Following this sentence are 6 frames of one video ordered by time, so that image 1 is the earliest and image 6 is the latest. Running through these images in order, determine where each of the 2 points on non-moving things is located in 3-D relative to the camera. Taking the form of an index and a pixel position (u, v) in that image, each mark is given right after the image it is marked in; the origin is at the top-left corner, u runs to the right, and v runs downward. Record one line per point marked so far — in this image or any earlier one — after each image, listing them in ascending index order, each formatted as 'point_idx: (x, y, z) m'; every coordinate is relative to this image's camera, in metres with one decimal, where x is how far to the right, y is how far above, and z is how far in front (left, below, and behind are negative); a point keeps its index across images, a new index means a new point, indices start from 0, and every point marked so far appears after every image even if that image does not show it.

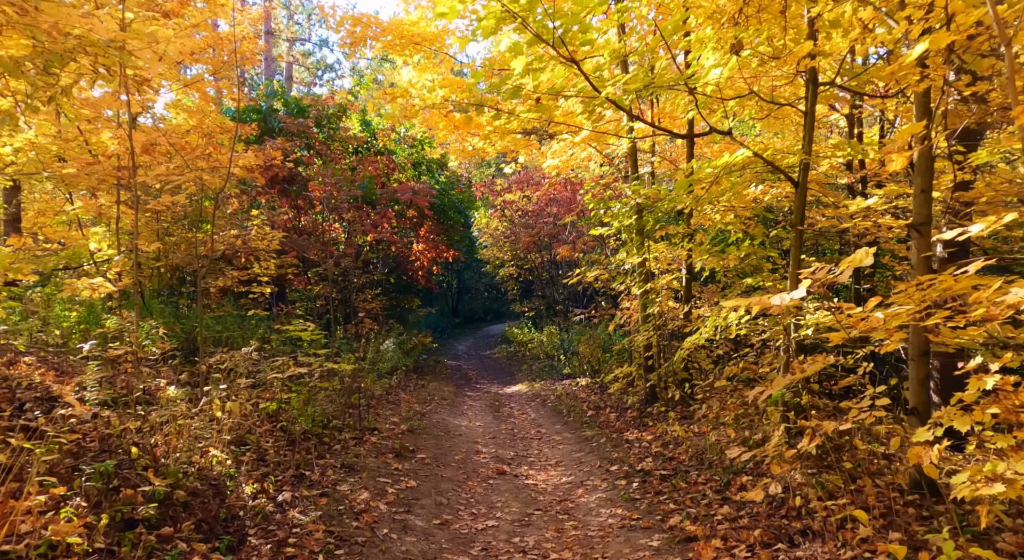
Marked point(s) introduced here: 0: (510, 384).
0: (0.0, -2.4, +16.3) m
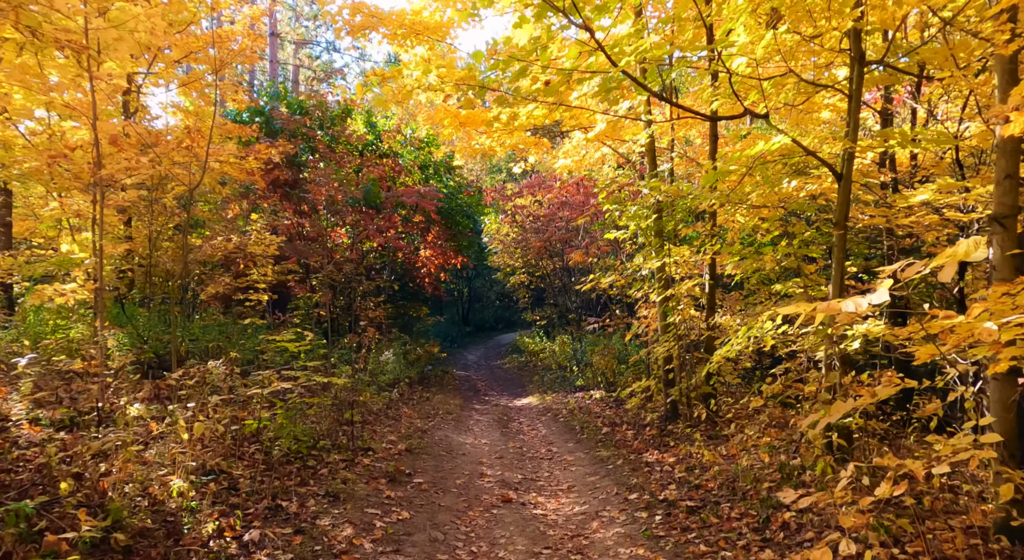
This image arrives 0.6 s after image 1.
0: (+0.2, -2.5, +15.6) m
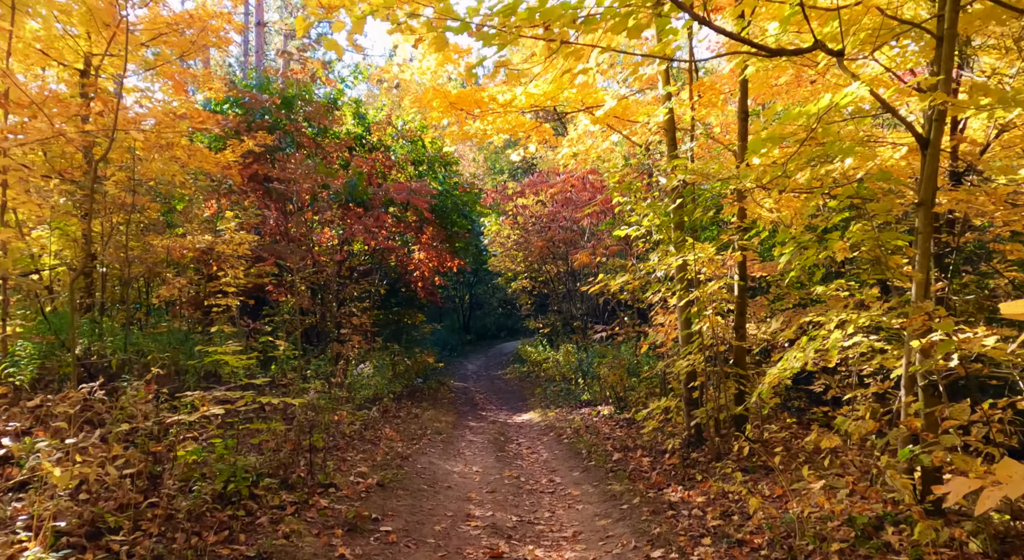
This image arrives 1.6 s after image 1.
0: (+0.2, -2.6, +14.3) m
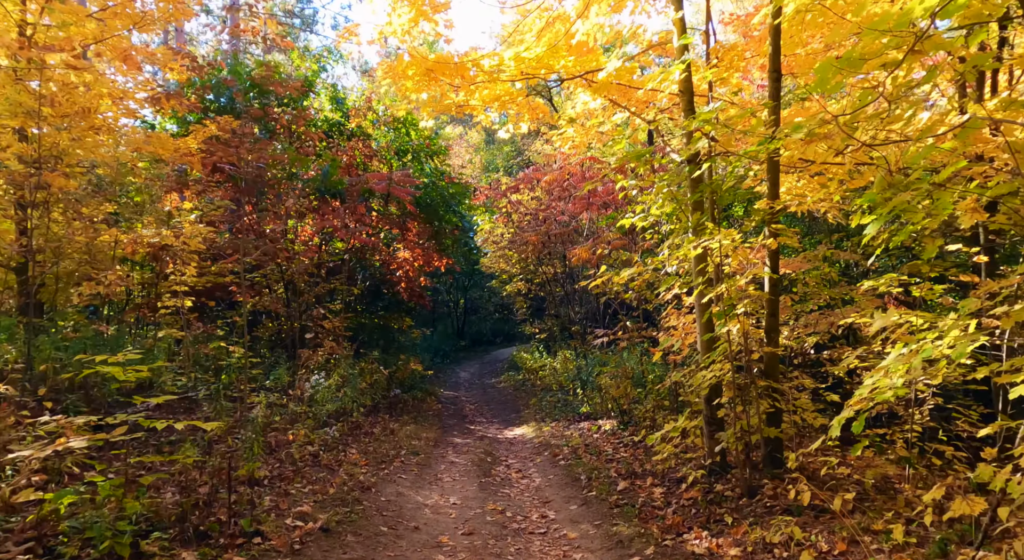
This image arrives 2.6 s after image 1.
0: (0.0, -2.6, +13.0) m
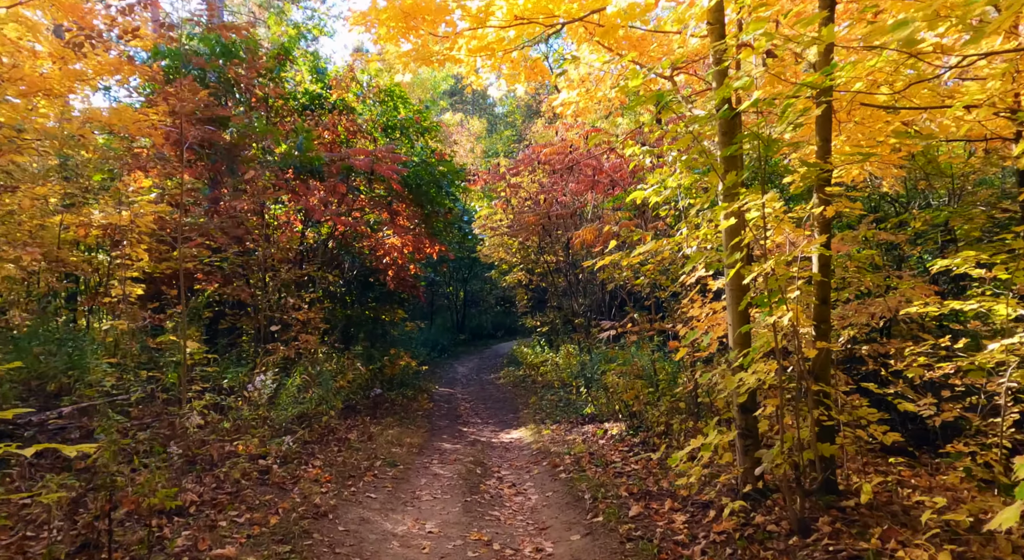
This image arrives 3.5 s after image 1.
0: (0.0, -2.4, +11.8) m
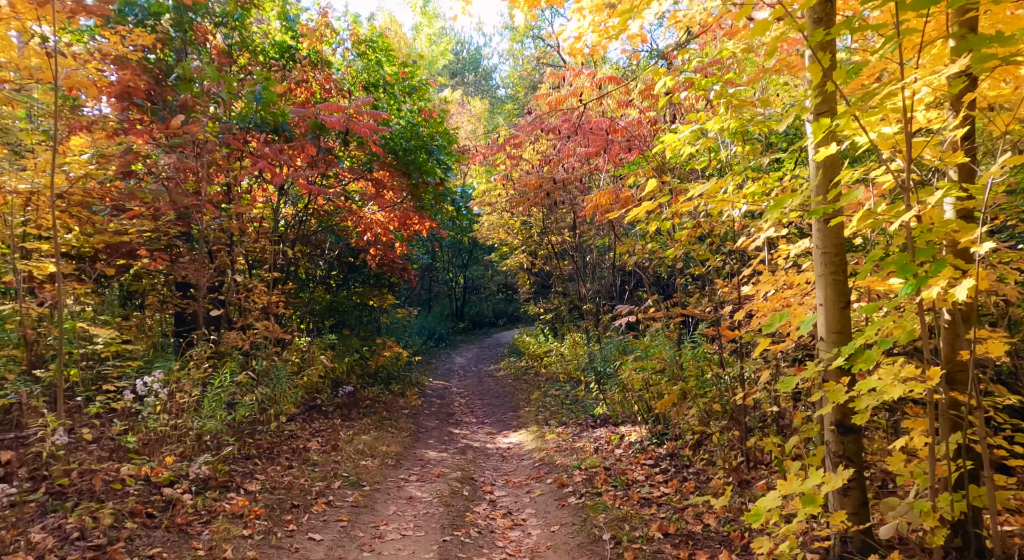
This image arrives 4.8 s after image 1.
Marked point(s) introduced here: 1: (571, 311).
0: (0.0, -2.1, +10.3) m
1: (+1.2, -0.7, +15.2) m
